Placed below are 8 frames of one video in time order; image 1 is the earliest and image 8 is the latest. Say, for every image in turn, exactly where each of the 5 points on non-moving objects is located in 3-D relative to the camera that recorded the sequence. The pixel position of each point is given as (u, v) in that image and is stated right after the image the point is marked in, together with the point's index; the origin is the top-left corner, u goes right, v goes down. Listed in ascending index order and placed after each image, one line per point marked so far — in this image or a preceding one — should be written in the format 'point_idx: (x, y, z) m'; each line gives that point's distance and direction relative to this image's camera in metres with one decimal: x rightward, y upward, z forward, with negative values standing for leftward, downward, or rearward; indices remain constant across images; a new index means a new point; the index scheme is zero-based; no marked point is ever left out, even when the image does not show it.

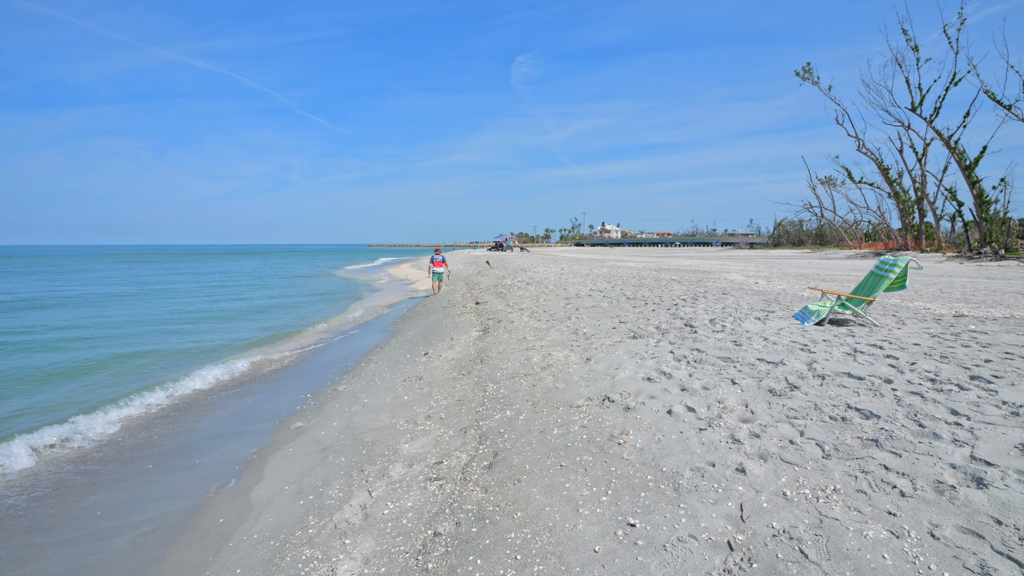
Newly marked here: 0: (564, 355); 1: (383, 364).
0: (+0.7, -0.8, +7.4) m
1: (-2.2, -1.3, +9.9) m
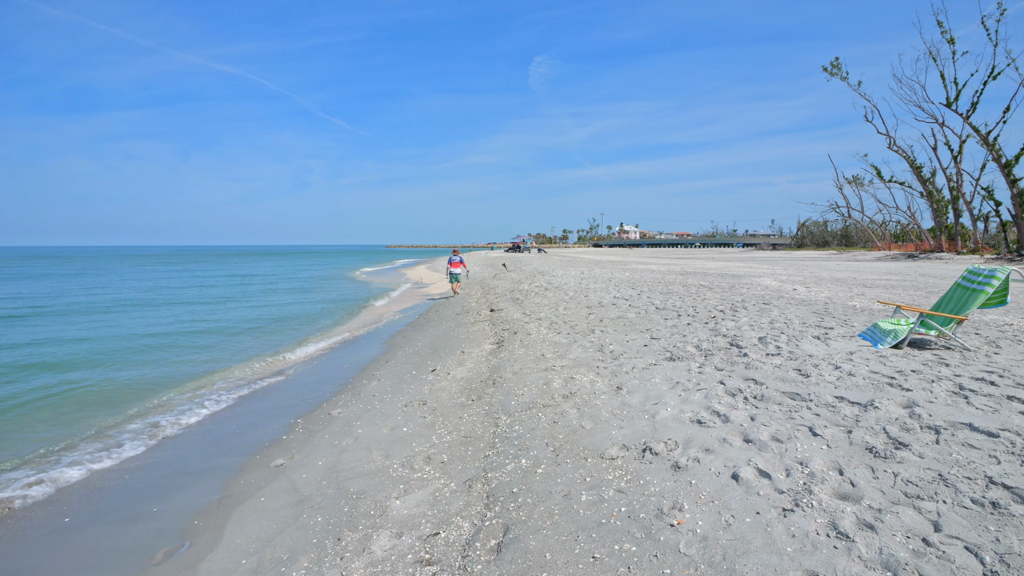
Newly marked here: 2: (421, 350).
0: (+0.8, -1.0, +6.3) m
1: (-1.9, -1.4, +8.9) m
2: (-1.7, -1.2, +11.2) m
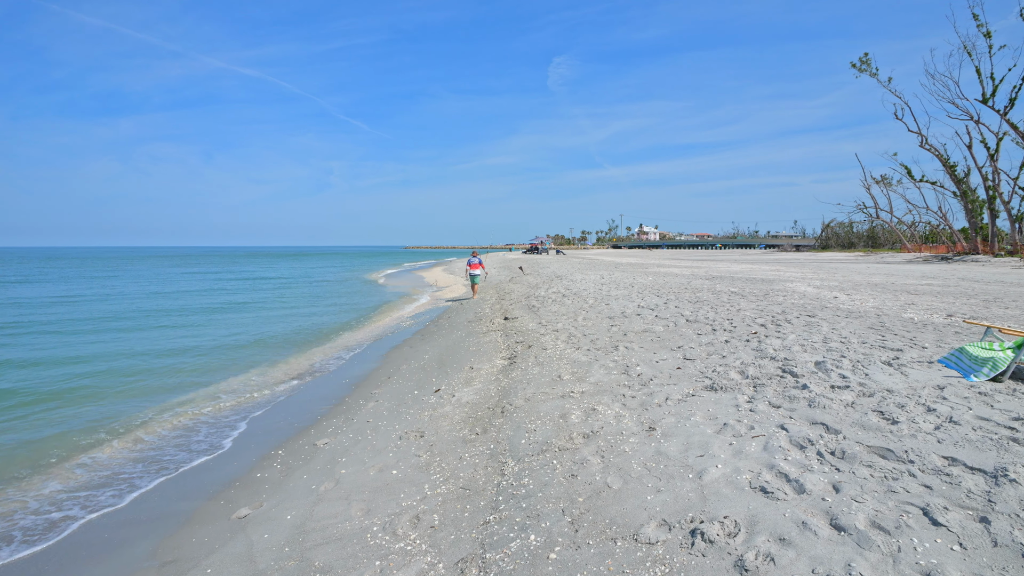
0: (+0.9, -1.1, +5.3) m
1: (-1.7, -1.6, +8.0) m
2: (-1.5, -1.3, +10.2) m
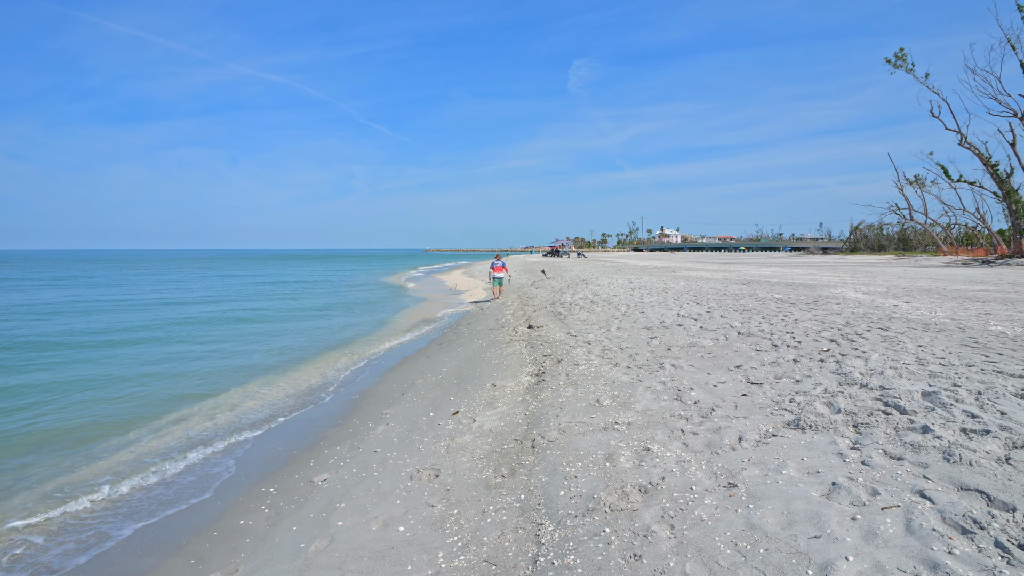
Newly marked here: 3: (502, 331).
0: (+1.2, -1.2, +4.2) m
1: (-1.4, -1.7, +7.0) m
2: (-1.1, -1.4, +9.2) m
3: (-0.2, -1.0, +13.7) m
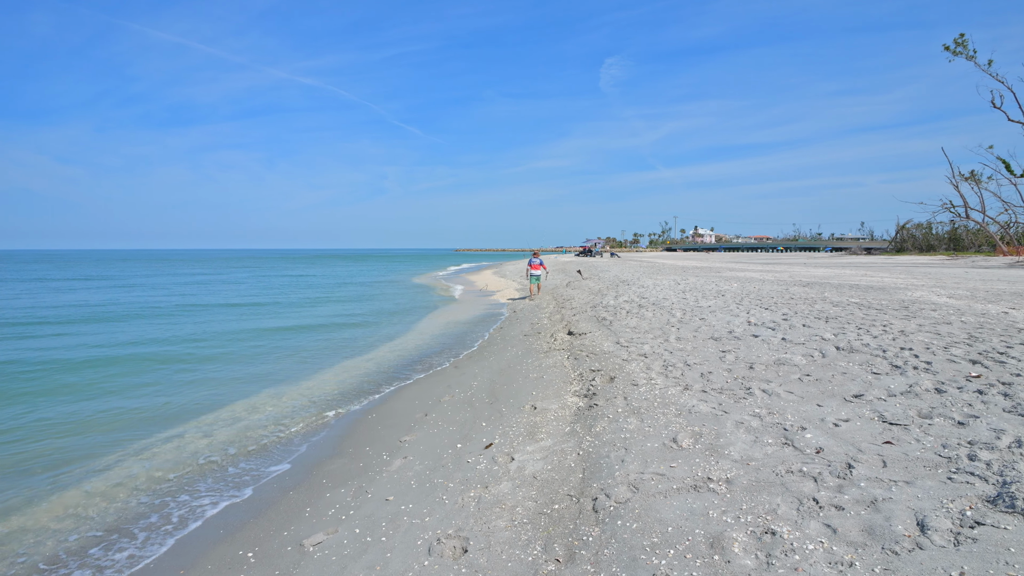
0: (+1.5, -1.3, +2.8) m
1: (-0.9, -1.7, +5.7) m
2: (-0.5, -1.5, +7.9) m
3: (+0.6, -1.0, +12.3) m
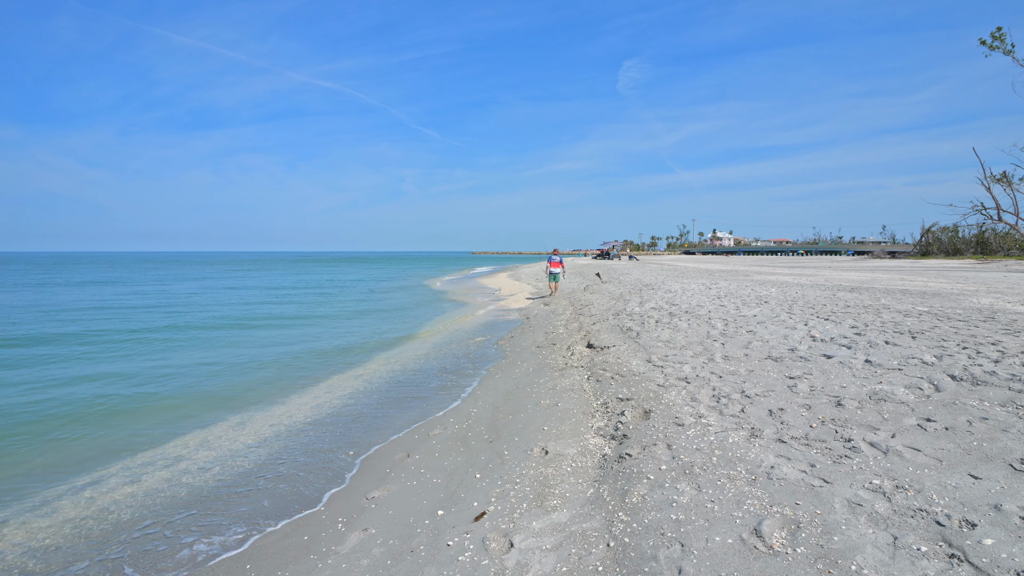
0: (+1.4, -1.3, +1.1) m
1: (-0.9, -1.7, +4.0) m
2: (-0.4, -1.5, +6.3) m
3: (+0.7, -1.1, +10.7) m
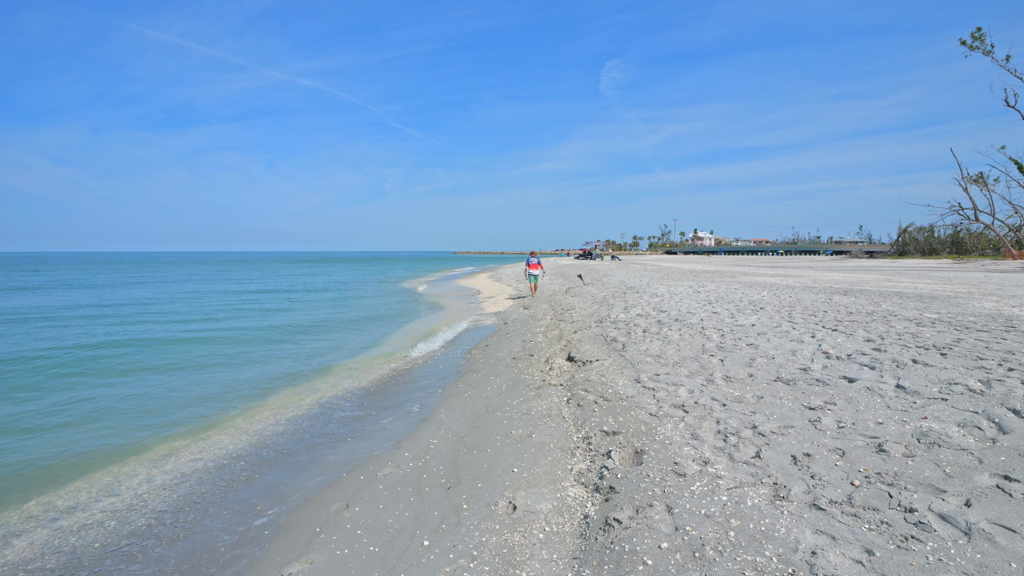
0: (+1.2, -1.4, 0.0) m
1: (-1.2, -1.8, +2.9) m
2: (-0.8, -1.6, +5.2) m
3: (+0.3, -1.2, +9.6) m
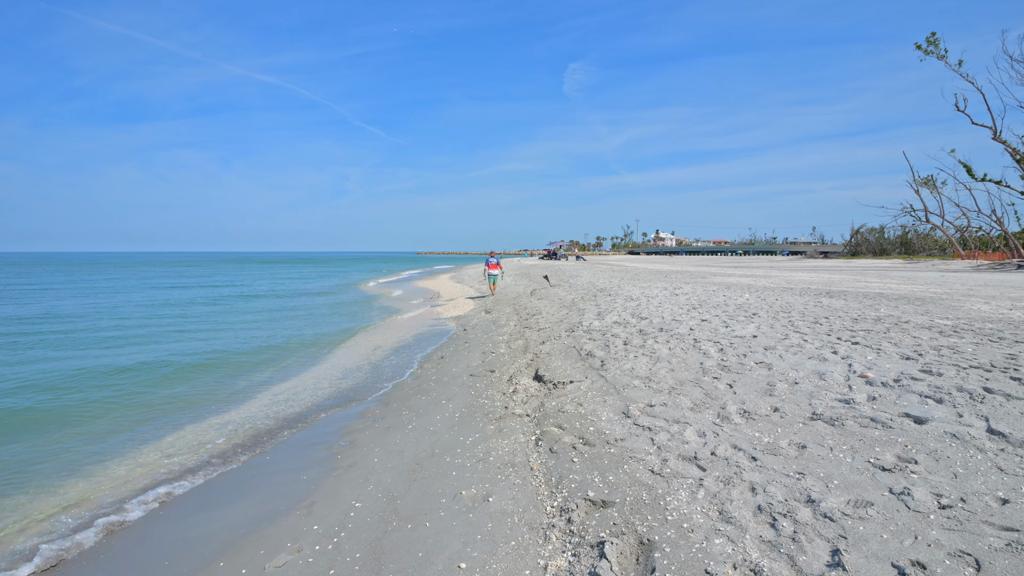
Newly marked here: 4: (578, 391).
0: (+1.2, -1.5, -1.5) m
1: (-1.4, -1.9, +1.2) m
2: (-1.1, -1.7, +3.5) m
3: (-0.3, -1.3, +8.0) m
4: (+0.7, -1.1, +6.3) m
